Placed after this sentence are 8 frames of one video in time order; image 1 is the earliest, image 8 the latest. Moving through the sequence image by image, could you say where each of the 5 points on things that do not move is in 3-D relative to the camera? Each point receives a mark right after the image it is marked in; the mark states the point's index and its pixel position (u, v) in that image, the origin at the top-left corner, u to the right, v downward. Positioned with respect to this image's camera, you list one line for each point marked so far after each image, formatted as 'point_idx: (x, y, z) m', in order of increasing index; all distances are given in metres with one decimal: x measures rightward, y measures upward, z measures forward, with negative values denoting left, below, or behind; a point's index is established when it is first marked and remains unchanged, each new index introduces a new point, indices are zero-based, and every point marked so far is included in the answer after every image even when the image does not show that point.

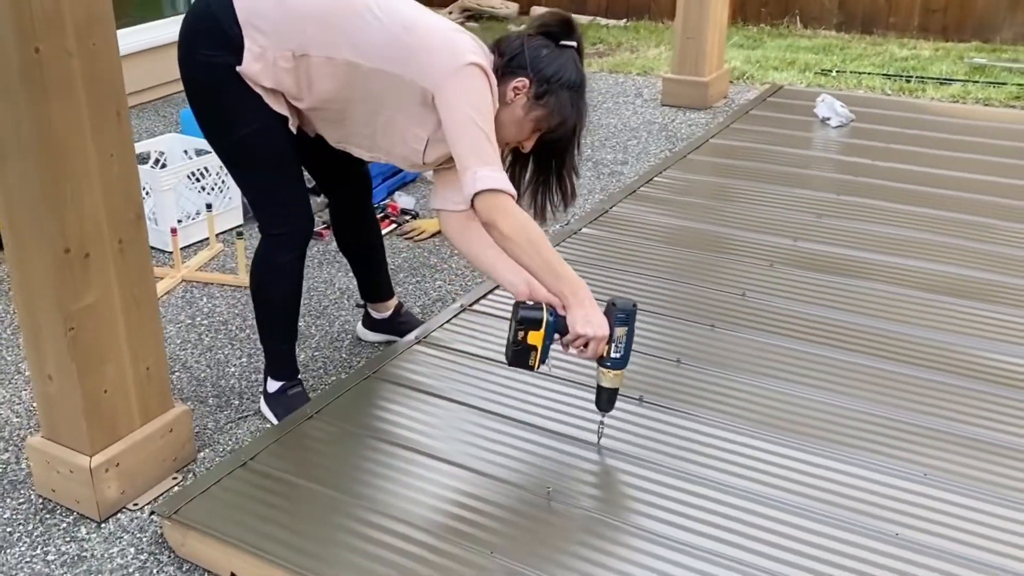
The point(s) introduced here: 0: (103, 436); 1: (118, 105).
0: (-0.7, -0.3, +1.9) m
1: (-0.6, +0.3, +1.8) m
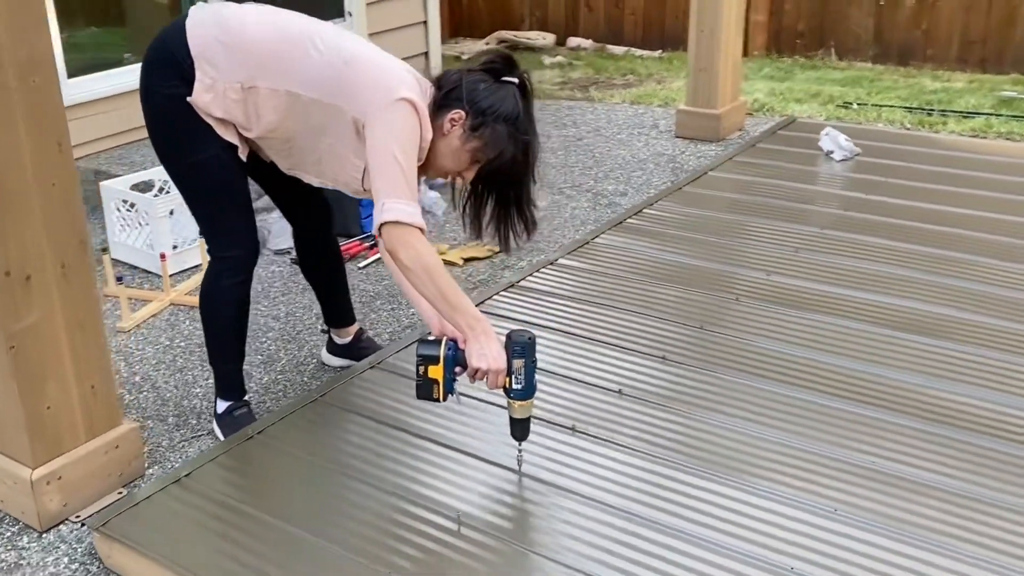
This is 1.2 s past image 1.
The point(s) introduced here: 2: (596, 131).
0: (-0.8, -0.3, +2.0) m
1: (-0.8, +0.3, +1.9) m
2: (+0.3, +0.6, +4.3) m
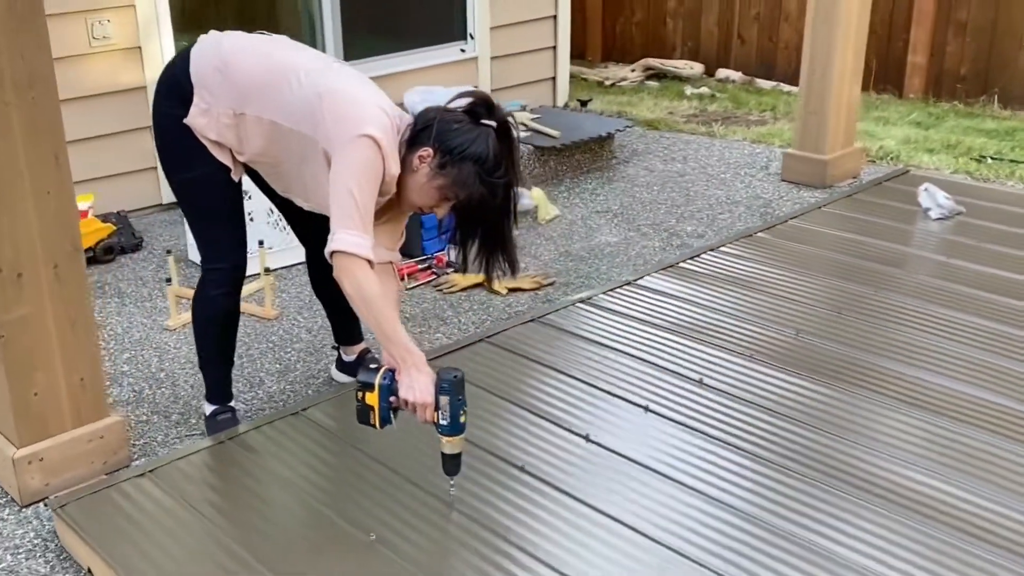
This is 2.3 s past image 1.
0: (-1.0, -0.3, +2.2) m
1: (-0.9, +0.3, +2.1) m
2: (+0.7, +0.5, +4.2) m
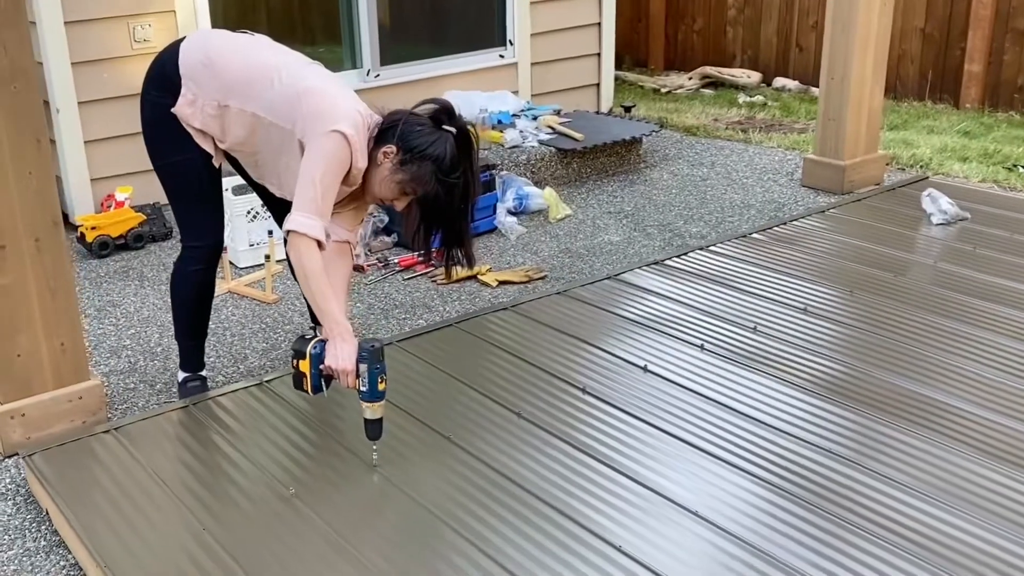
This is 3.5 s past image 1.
0: (-1.1, -0.2, +2.4) m
1: (-1.0, +0.3, +2.3) m
2: (+0.8, +0.4, +4.3) m
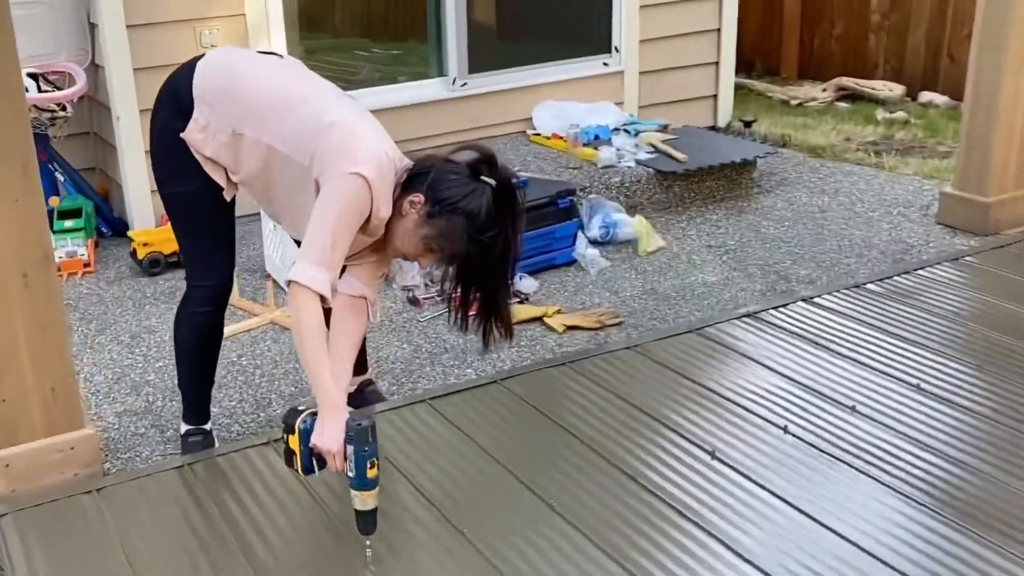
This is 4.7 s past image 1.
0: (-1.0, -0.3, +2.2) m
1: (-0.9, +0.2, +2.1) m
2: (+1.2, +0.3, +3.8) m
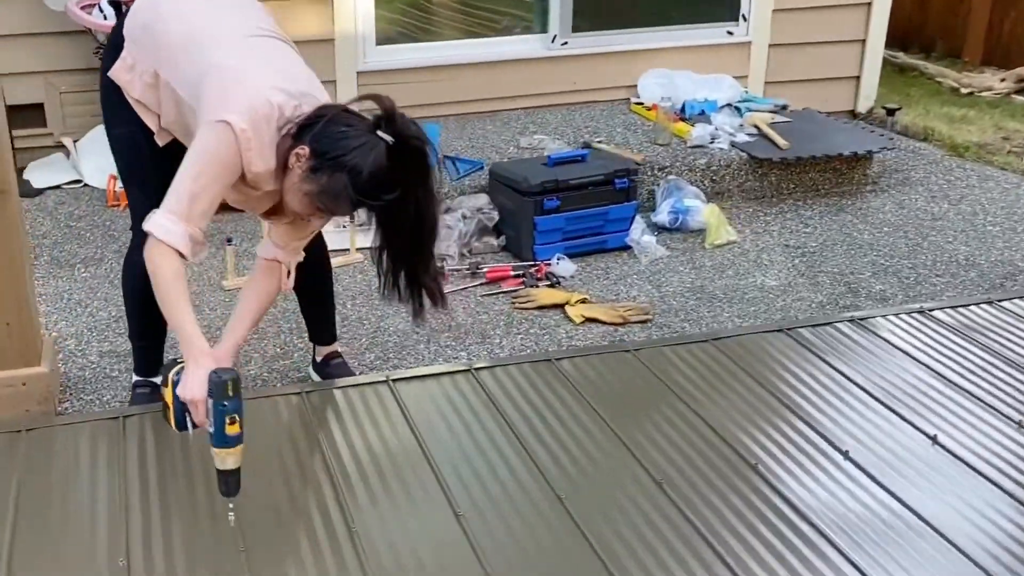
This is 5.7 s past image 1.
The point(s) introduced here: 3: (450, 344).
0: (-1.1, -0.2, +2.2) m
1: (-1.0, +0.4, +2.0) m
2: (+1.4, +0.2, +3.3) m
3: (-0.1, -0.1, +2.6) m
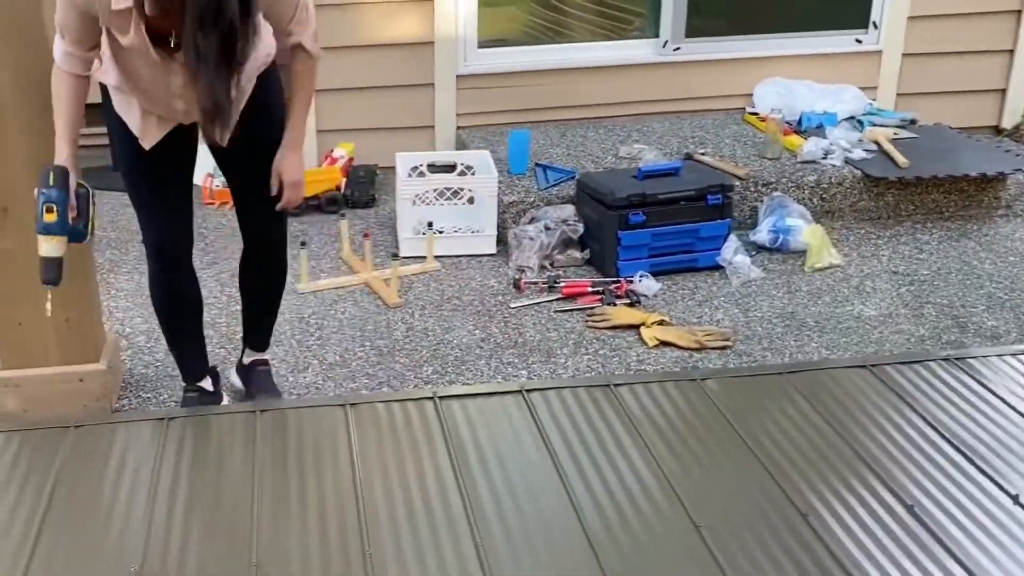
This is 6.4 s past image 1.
0: (-1.0, -0.1, +2.2) m
1: (-0.9, +0.4, +2.1) m
2: (+1.6, +0.1, +3.0) m
3: (0.0, -0.2, +2.5) m
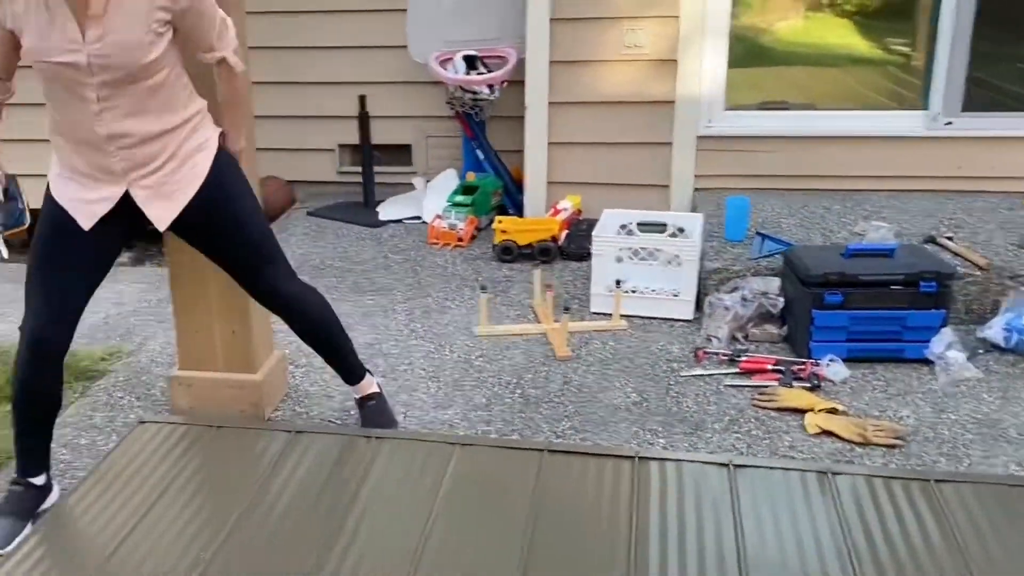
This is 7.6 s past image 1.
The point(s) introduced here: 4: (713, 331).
0: (-0.7, -0.2, +2.5) m
1: (-0.6, +0.3, +2.3) m
2: (+2.1, -0.2, +2.3) m
3: (+0.3, -0.3, +2.4) m
4: (+0.5, -0.1, +2.7) m
